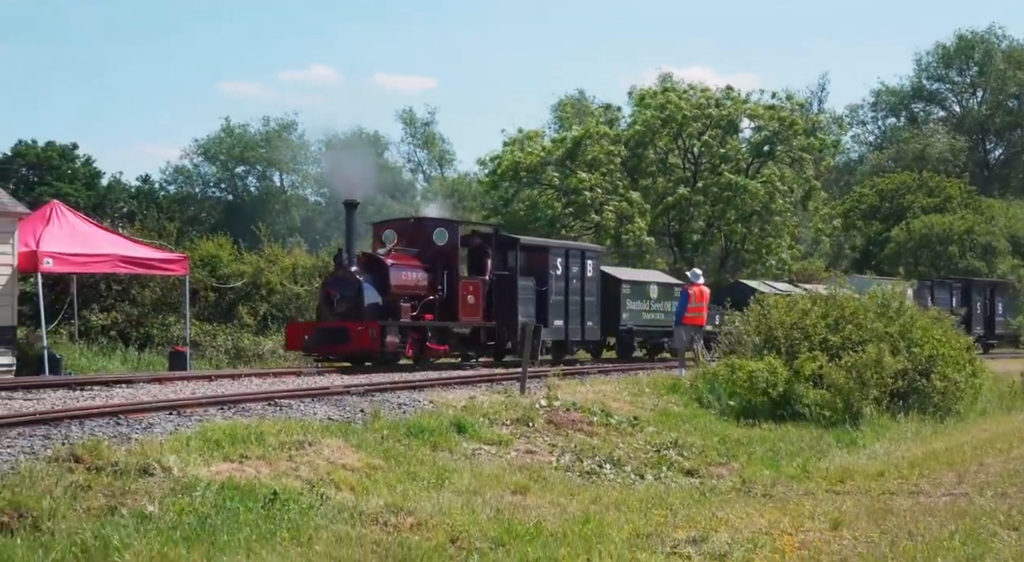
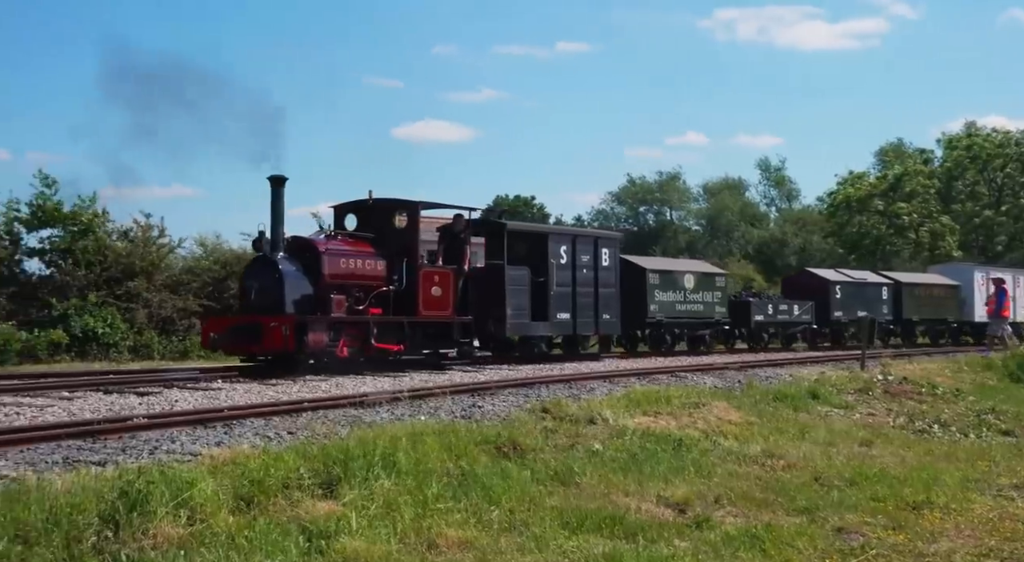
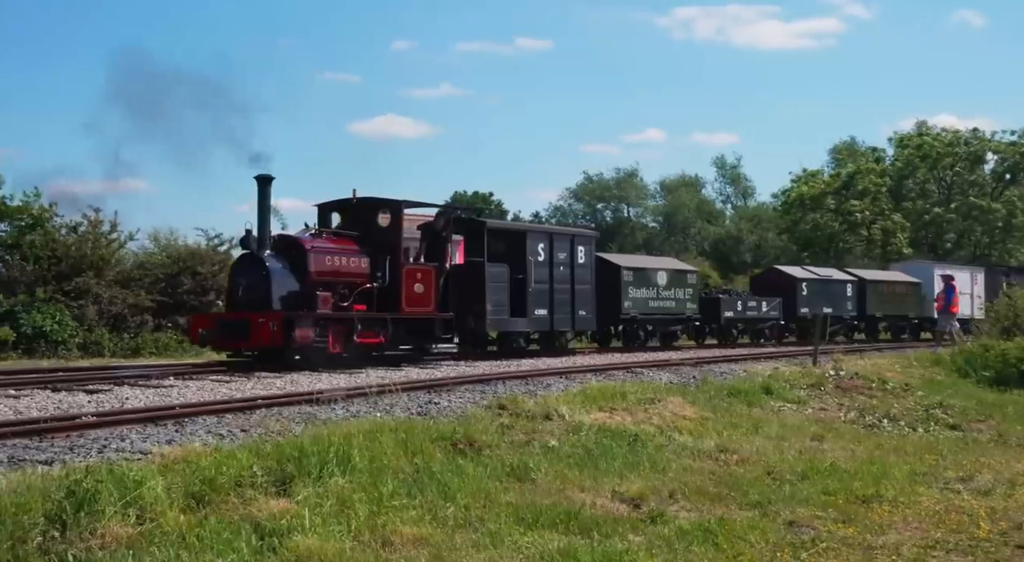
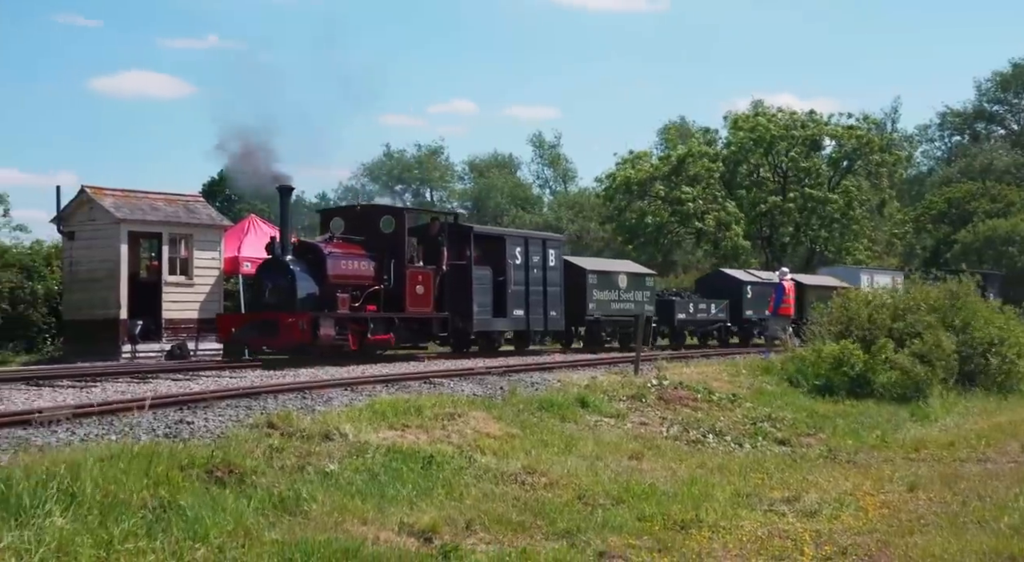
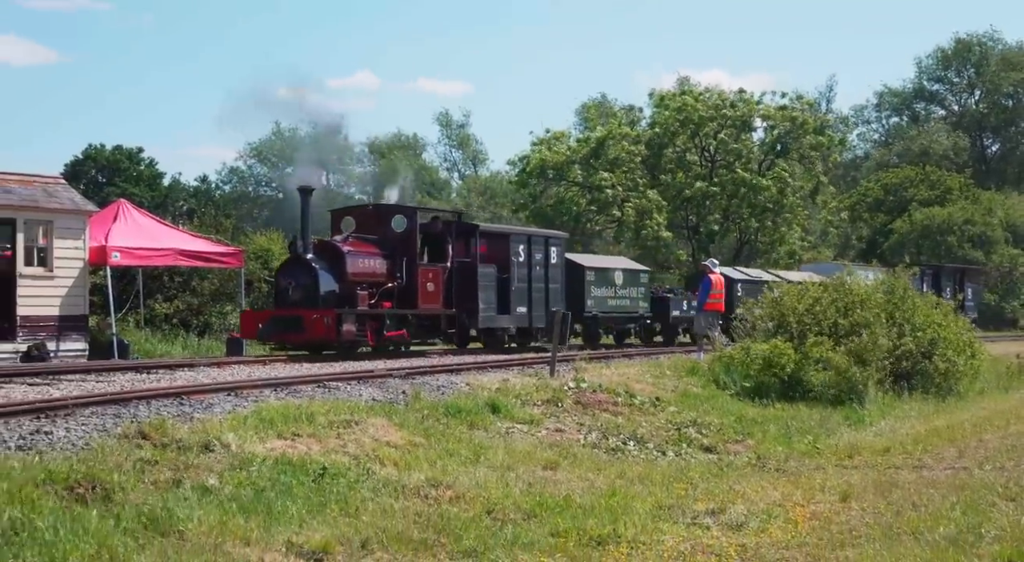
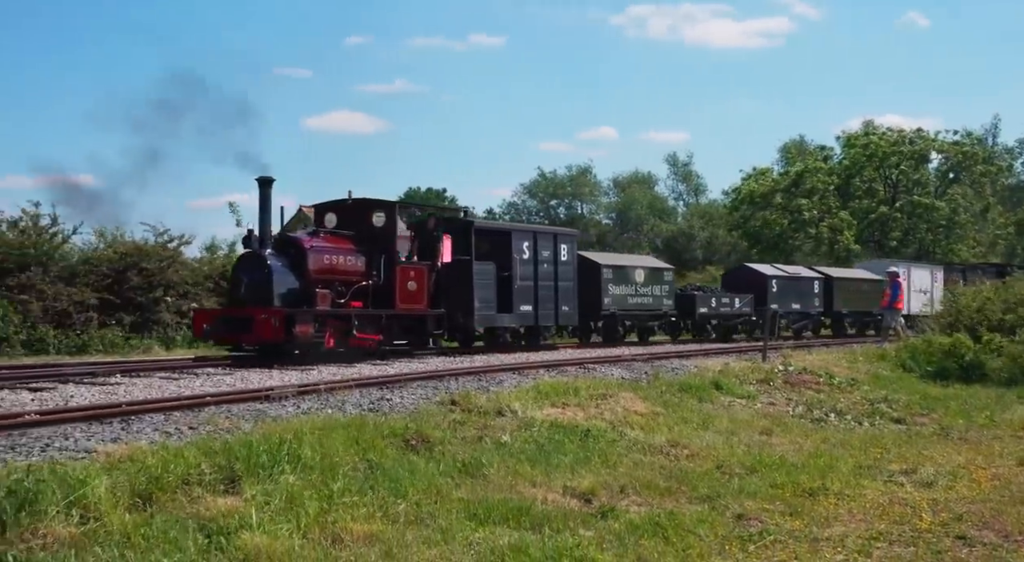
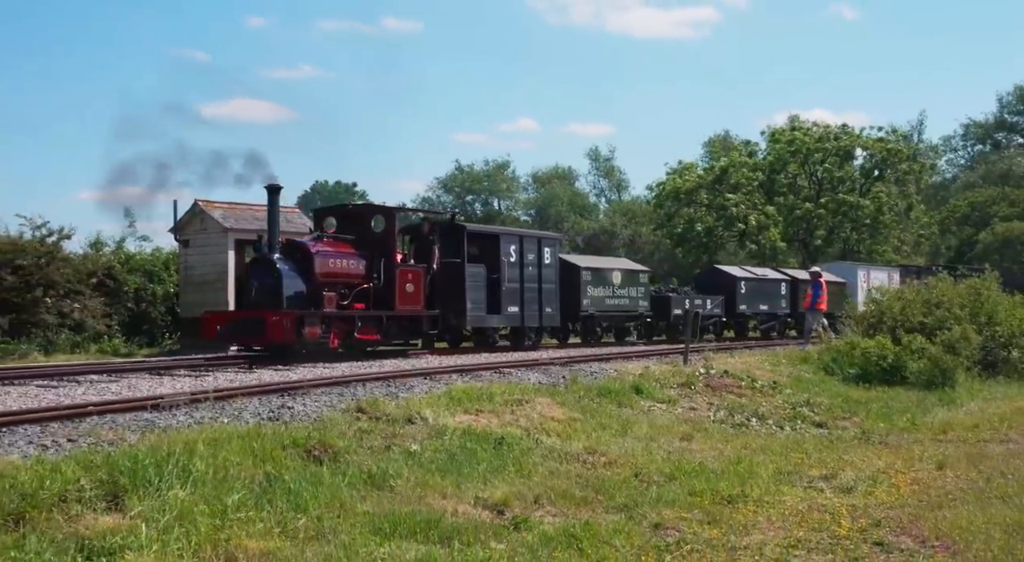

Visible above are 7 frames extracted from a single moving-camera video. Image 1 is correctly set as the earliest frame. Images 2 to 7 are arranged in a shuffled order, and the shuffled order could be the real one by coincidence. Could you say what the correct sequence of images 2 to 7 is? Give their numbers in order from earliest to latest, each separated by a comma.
5, 4, 7, 6, 3, 2
